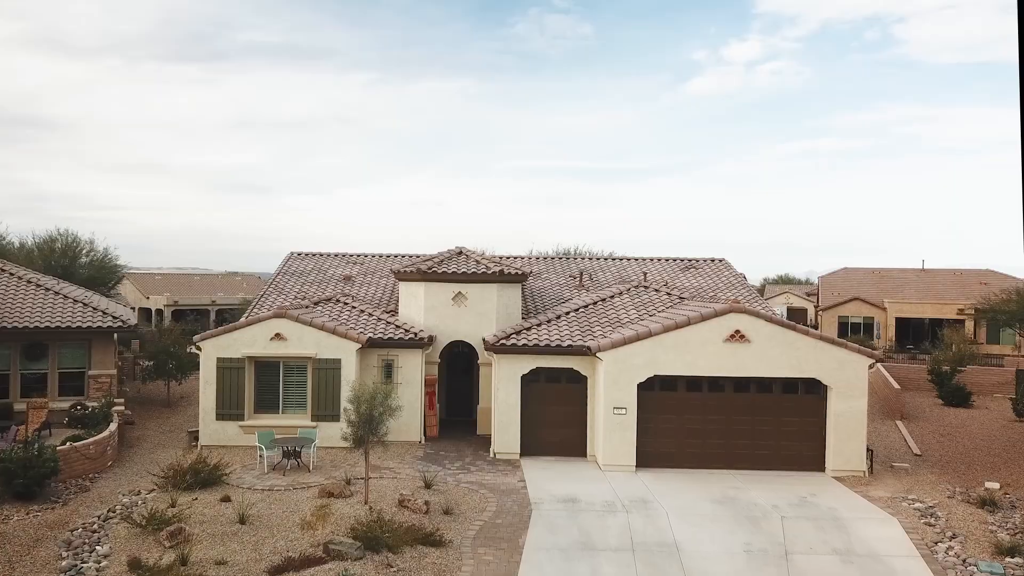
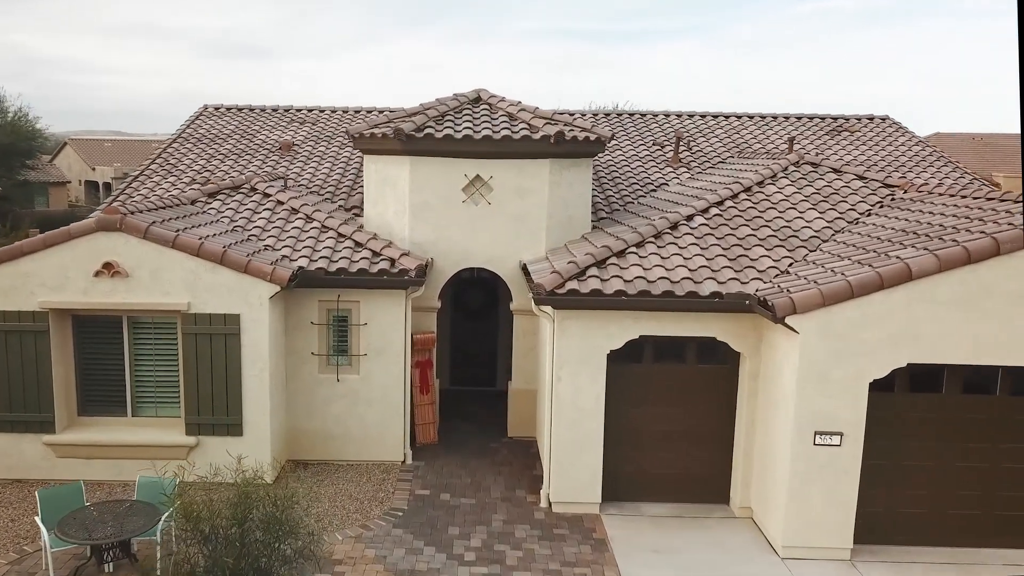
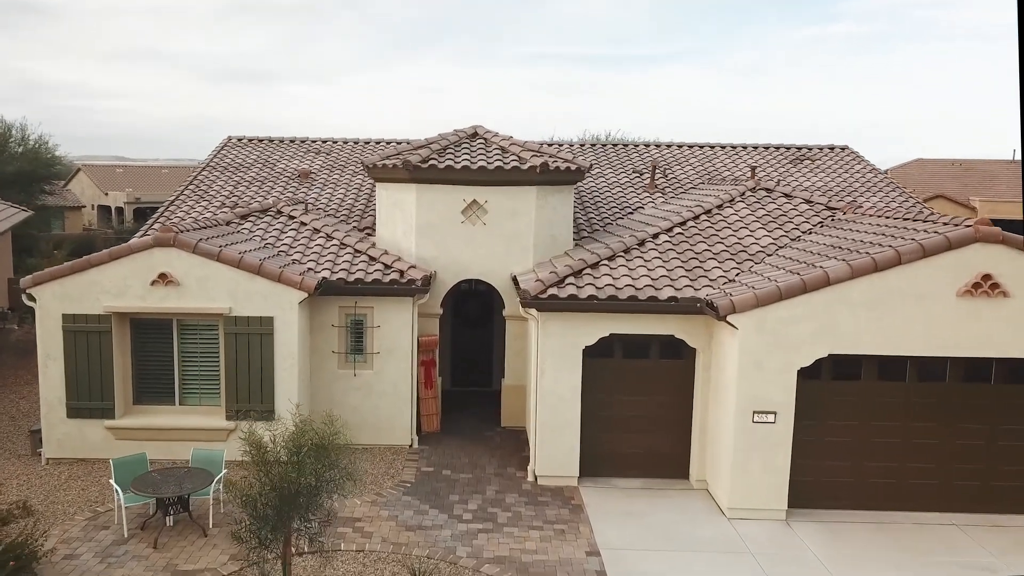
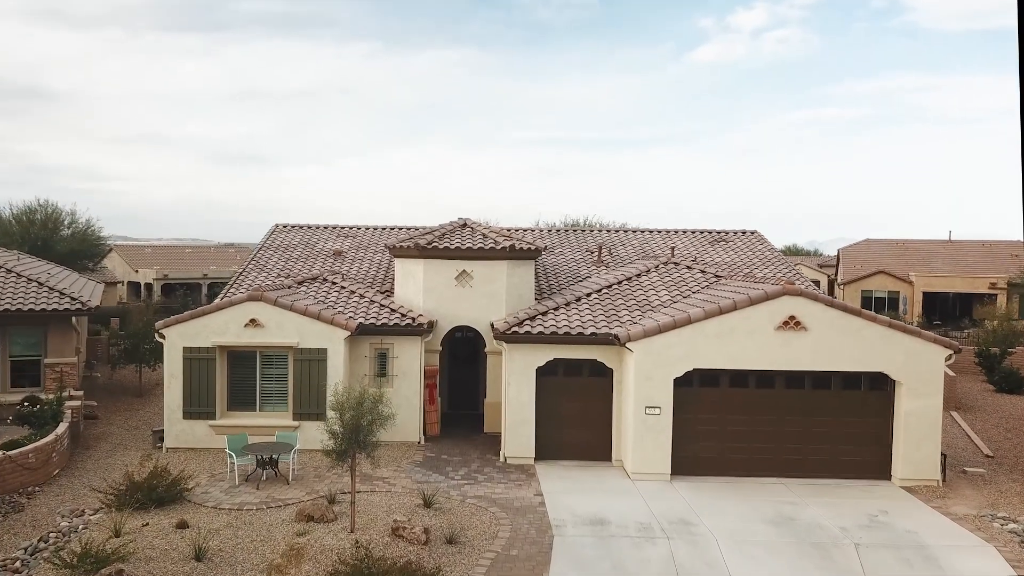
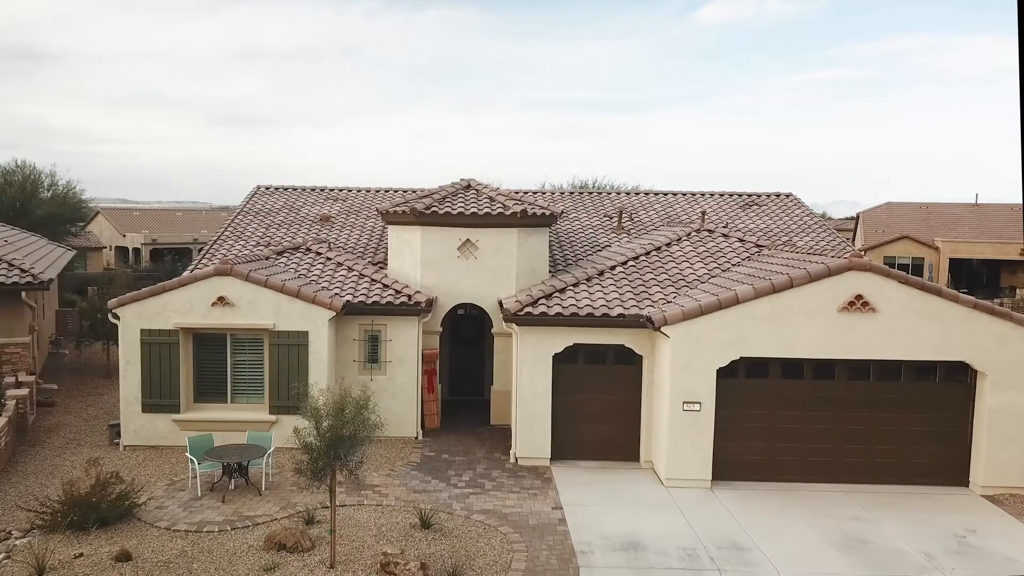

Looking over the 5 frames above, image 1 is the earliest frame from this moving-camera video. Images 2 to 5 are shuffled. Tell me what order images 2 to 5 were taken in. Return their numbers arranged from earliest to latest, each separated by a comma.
4, 5, 3, 2
